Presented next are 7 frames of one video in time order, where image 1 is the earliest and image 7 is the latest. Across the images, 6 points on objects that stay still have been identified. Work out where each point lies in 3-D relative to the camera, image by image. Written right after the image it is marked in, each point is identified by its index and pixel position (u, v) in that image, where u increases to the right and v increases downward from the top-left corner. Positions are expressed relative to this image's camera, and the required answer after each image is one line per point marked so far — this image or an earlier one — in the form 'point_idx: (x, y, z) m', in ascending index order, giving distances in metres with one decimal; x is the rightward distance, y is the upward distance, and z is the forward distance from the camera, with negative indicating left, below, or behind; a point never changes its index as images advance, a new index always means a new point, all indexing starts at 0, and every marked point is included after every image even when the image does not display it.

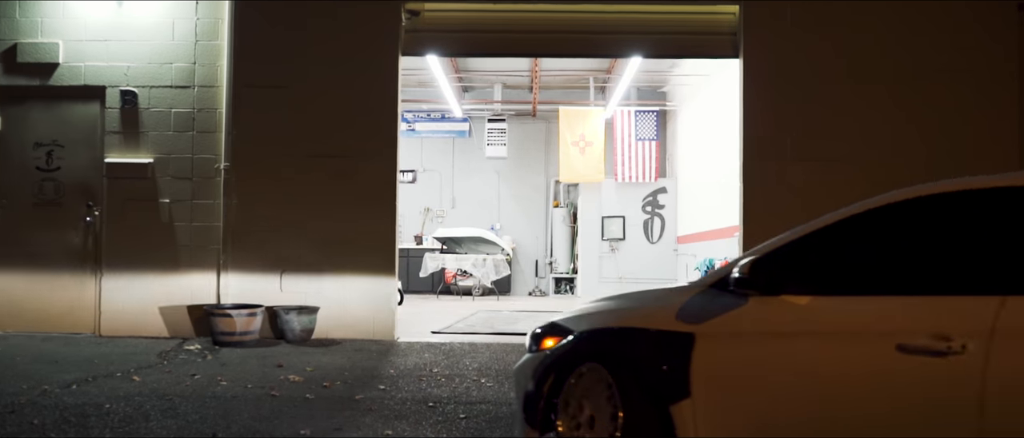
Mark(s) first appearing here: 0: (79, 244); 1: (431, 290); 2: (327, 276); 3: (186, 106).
0: (-3.7, -0.2, +6.6) m
1: (-1.6, -1.4, +15.0) m
2: (-1.6, -0.5, +6.6) m
3: (-2.8, +1.0, +6.7) m
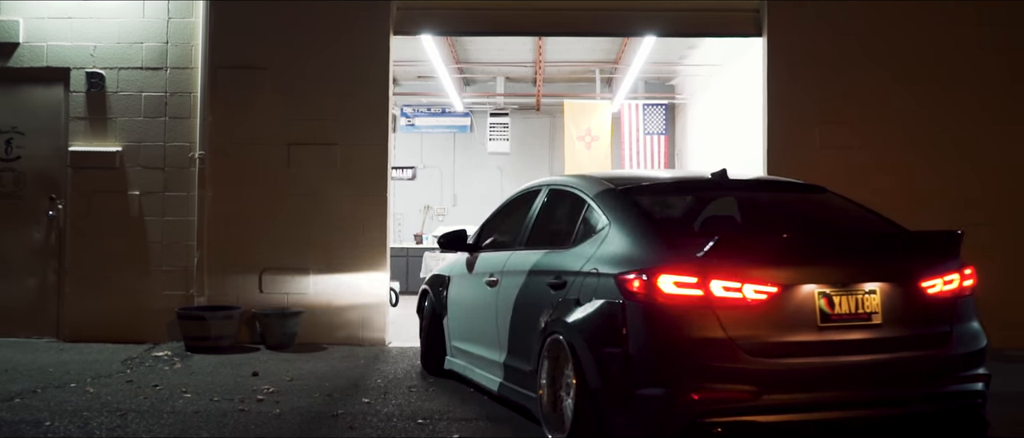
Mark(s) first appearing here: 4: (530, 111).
0: (-3.7, -0.2, +6.1) m
1: (-1.5, -1.4, +14.4) m
2: (-1.6, -0.4, +6.1) m
3: (-2.8, +1.0, +6.1) m
4: (+0.4, +2.4, +17.0) m
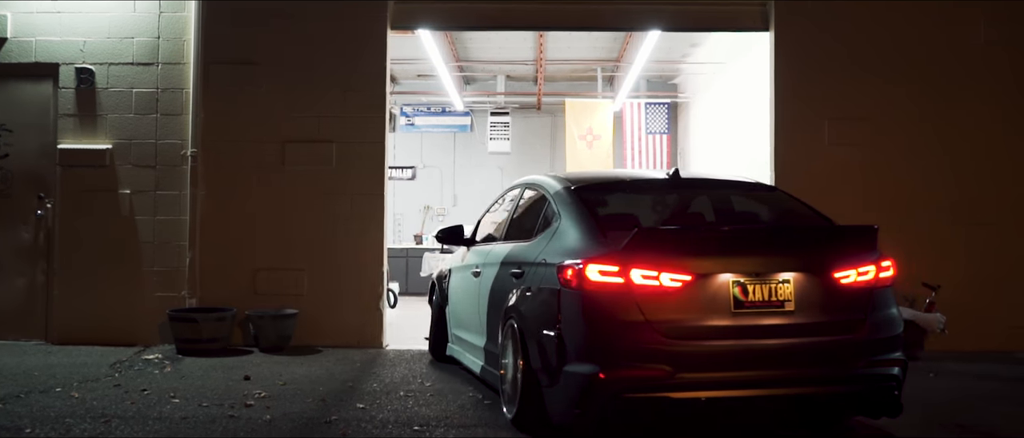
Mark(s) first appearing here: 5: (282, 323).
0: (-3.7, -0.2, +5.9) m
1: (-1.5, -1.4, +14.3) m
2: (-1.6, -0.4, +5.9) m
3: (-2.8, +1.0, +5.9) m
4: (+0.4, +2.4, +16.8) m
5: (-1.7, -0.8, +5.7) m
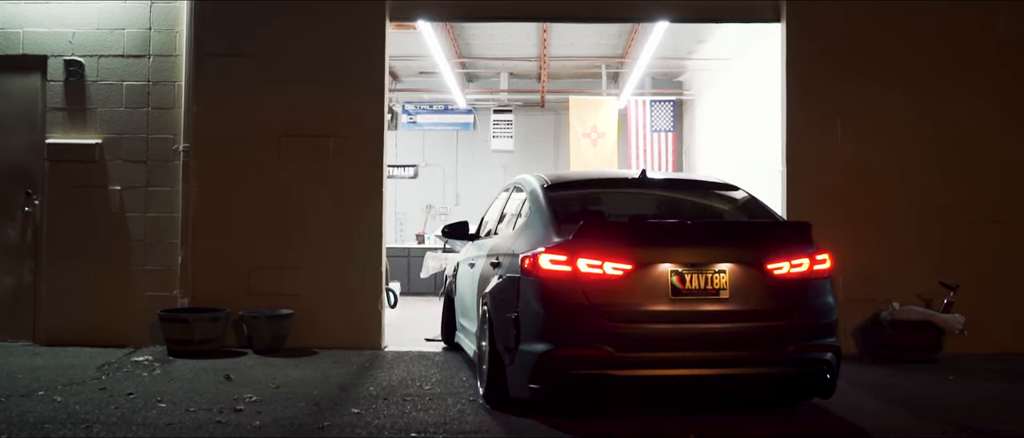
0: (-3.7, -0.1, +5.7) m
1: (-1.4, -1.3, +14.1) m
2: (-1.5, -0.4, +5.7) m
3: (-2.8, +1.1, +5.8) m
4: (+0.5, +2.4, +16.6) m
5: (-1.7, -0.7, +5.5) m
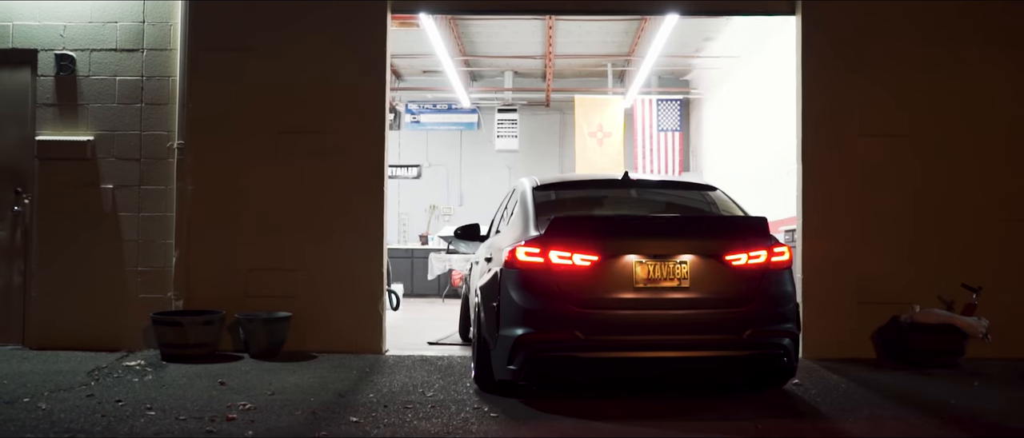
0: (-3.6, -0.1, +5.5) m
1: (-1.3, -1.3, +13.9) m
2: (-1.5, -0.4, +5.5) m
3: (-2.7, +1.1, +5.6) m
4: (+0.6, +2.4, +16.4) m
5: (-1.6, -0.7, +5.3) m
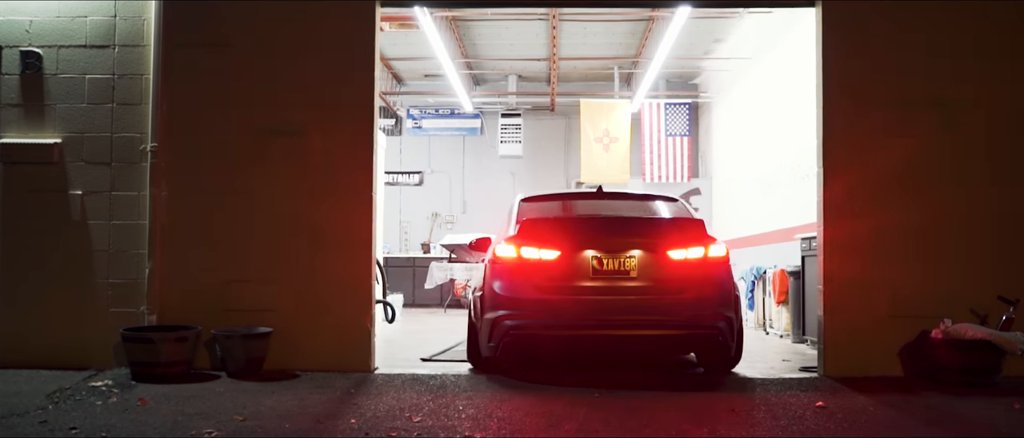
0: (-3.6, -0.2, +5.2) m
1: (-1.3, -1.5, +13.5) m
2: (-1.5, -0.5, +5.1) m
3: (-2.8, +1.0, +5.2) m
4: (+0.7, +2.2, +16.0) m
5: (-1.6, -0.8, +4.9) m
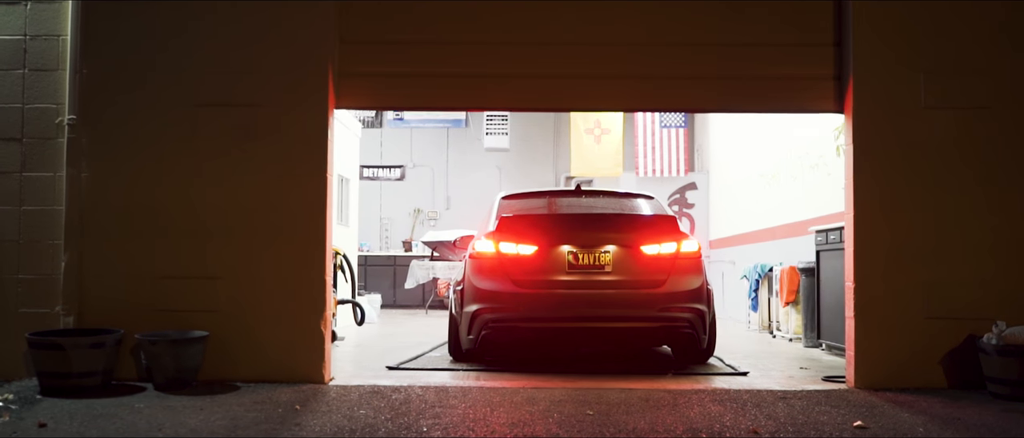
0: (-3.8, -0.1, +4.4) m
1: (-1.5, -1.4, +12.8) m
2: (-1.6, -0.4, +4.4) m
3: (-2.9, +1.1, +4.5) m
4: (+0.4, +2.3, +15.3) m
5: (-1.8, -0.7, +4.1) m
